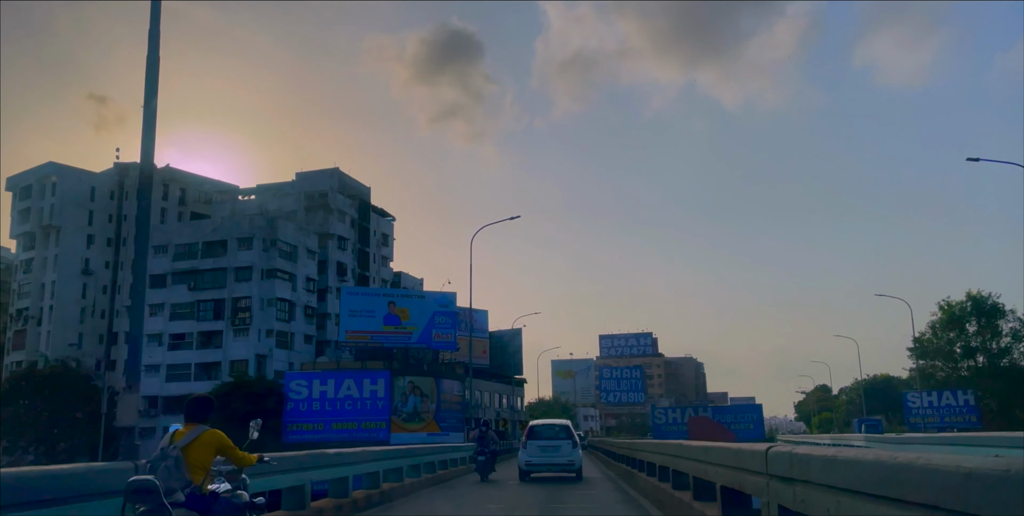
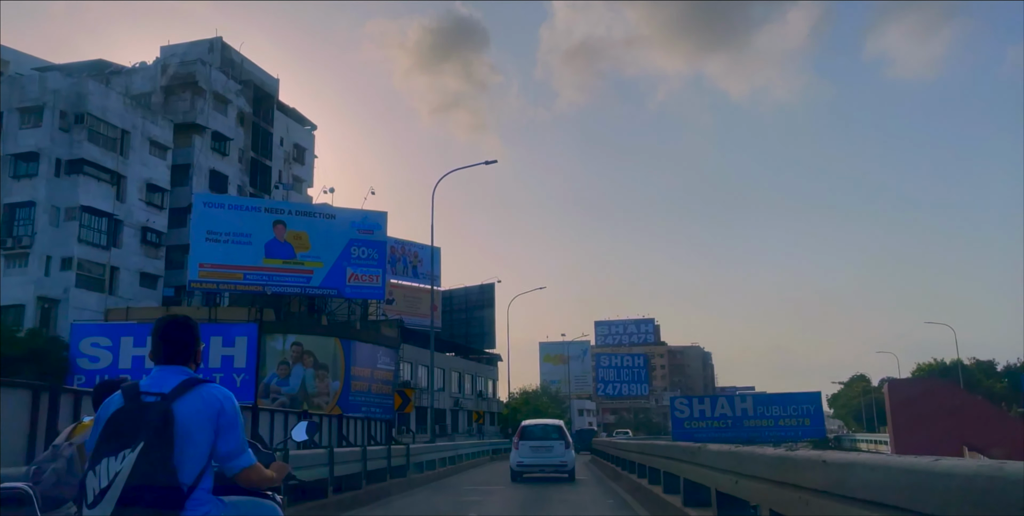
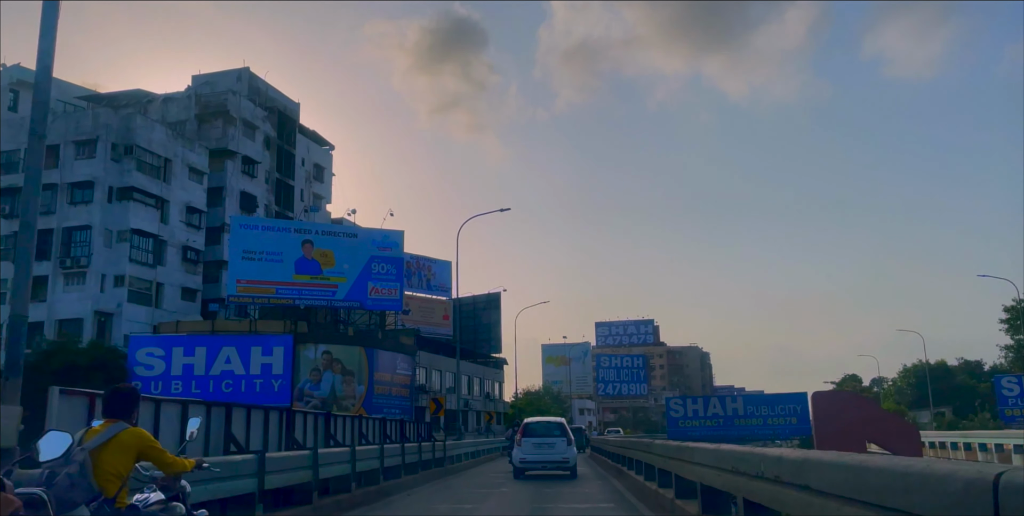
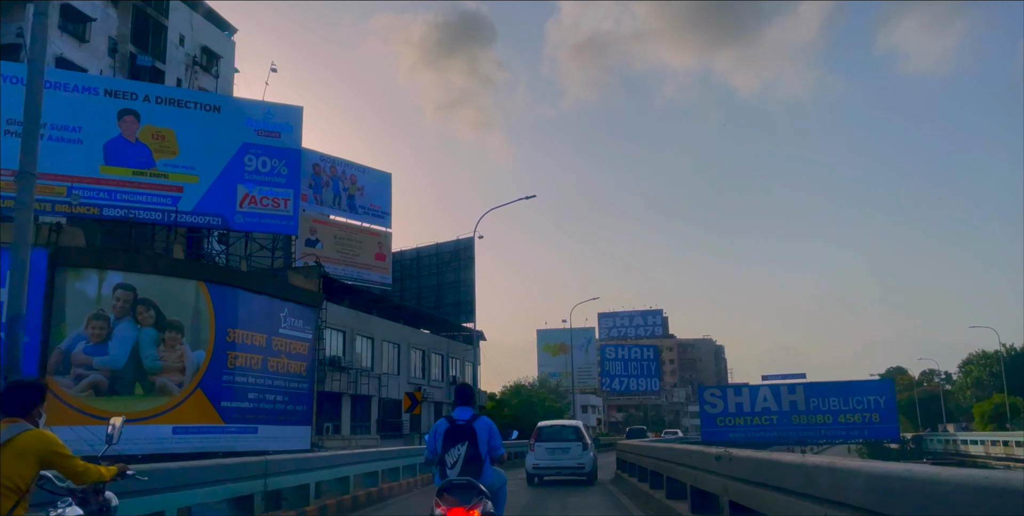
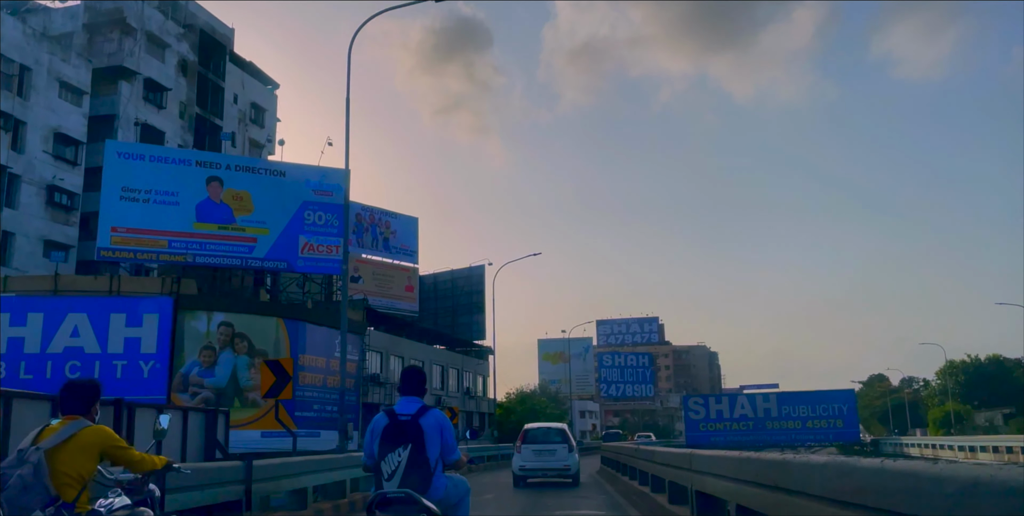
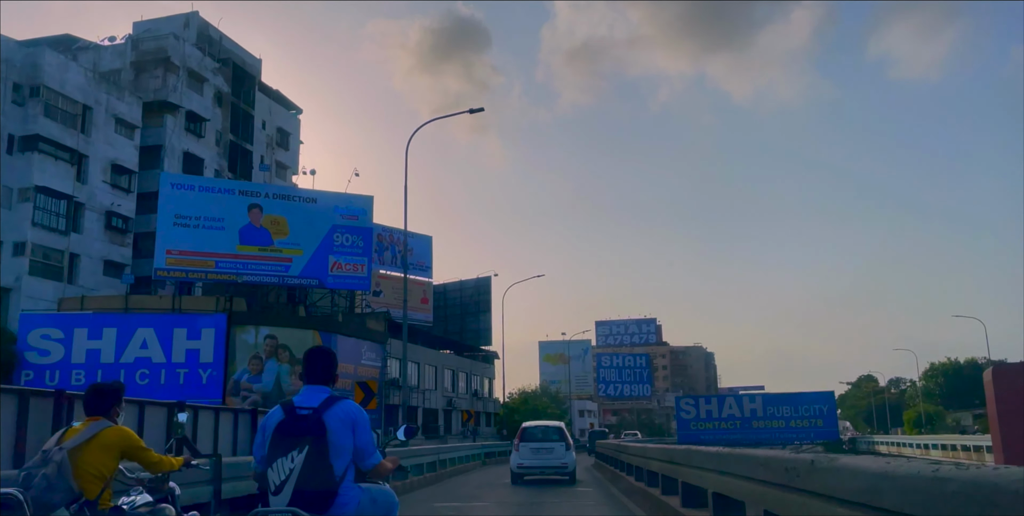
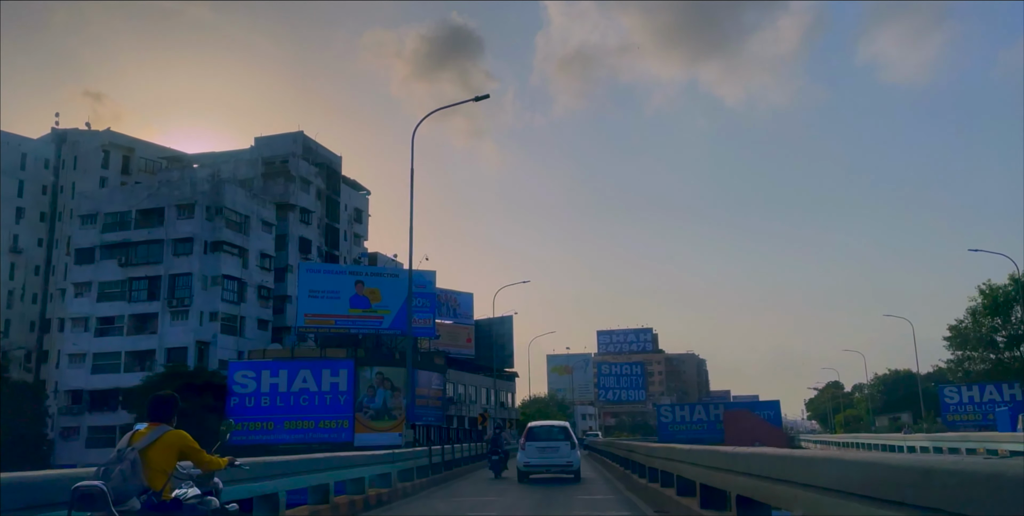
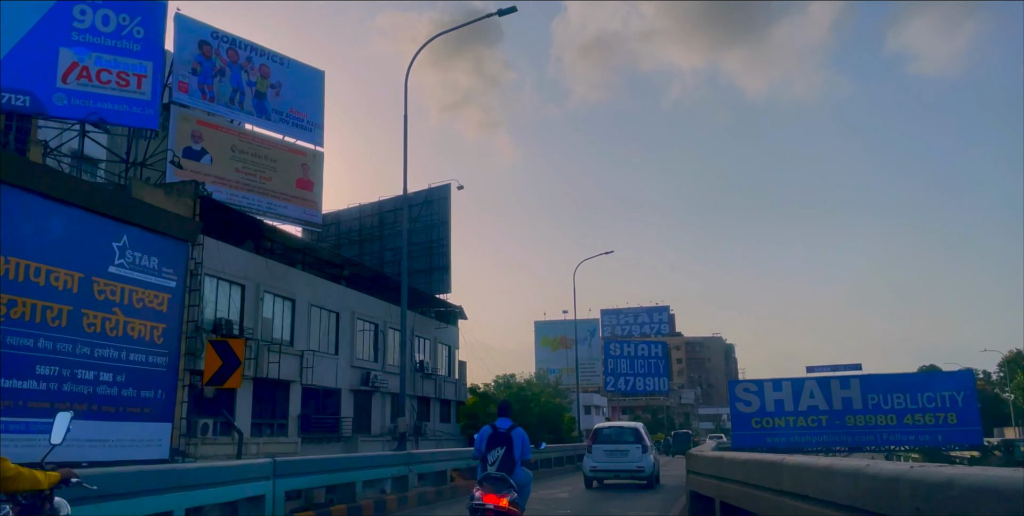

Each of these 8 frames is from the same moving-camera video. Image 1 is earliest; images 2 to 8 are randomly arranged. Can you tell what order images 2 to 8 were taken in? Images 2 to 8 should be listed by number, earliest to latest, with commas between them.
7, 3, 2, 6, 5, 4, 8
